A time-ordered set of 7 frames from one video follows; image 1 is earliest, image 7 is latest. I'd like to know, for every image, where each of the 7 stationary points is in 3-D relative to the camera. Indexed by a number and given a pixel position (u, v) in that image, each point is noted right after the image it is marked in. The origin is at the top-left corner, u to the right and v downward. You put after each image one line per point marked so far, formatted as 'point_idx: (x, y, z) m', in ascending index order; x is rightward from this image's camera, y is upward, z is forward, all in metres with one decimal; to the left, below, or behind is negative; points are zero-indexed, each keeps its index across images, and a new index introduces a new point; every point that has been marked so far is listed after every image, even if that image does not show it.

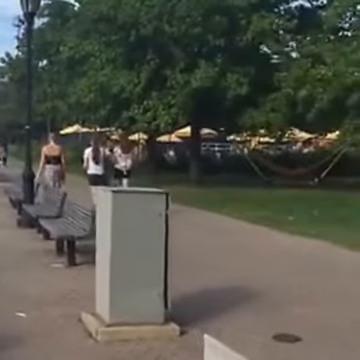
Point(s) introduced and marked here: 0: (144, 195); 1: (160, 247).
0: (-0.4, -0.2, +9.4) m
1: (-0.2, -0.8, +9.5) m
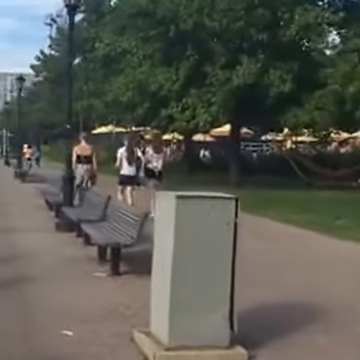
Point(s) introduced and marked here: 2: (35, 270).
0: (+0.3, -0.2, +8.3) m
1: (+0.5, -0.8, +8.4) m
2: (-2.5, -1.6, +13.6) m
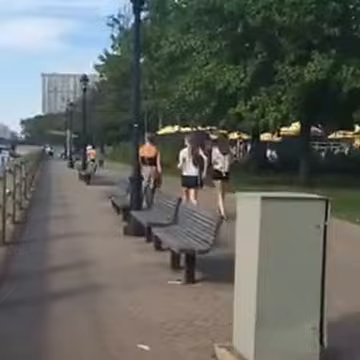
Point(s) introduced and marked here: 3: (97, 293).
0: (+1.1, -0.2, +7.6) m
1: (+1.3, -0.9, +7.6) m
2: (-1.3, -1.6, +13.1) m
3: (-1.2, -1.7, +11.9) m
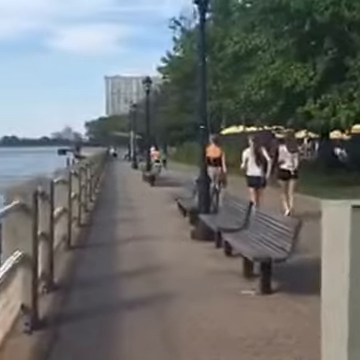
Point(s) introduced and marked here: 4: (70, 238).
0: (+1.9, -0.3, +6.8) m
1: (+2.1, -0.9, +6.8) m
2: (-0.1, -1.7, +12.4) m
3: (-0.2, -1.8, +11.2) m
4: (-2.5, -1.3, +18.0) m
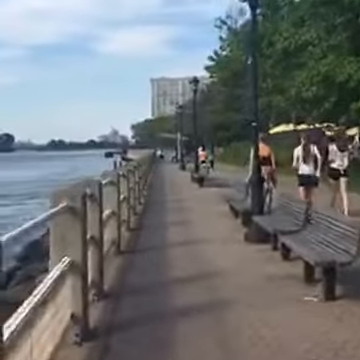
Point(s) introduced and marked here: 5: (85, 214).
0: (+2.3, -0.2, +6.0) m
1: (+2.6, -0.9, +6.0) m
2: (+0.8, -1.7, +11.7) m
3: (+0.6, -1.8, +10.6) m
4: (-1.3, -1.4, +17.4) m
5: (-1.2, -0.4, +9.8) m
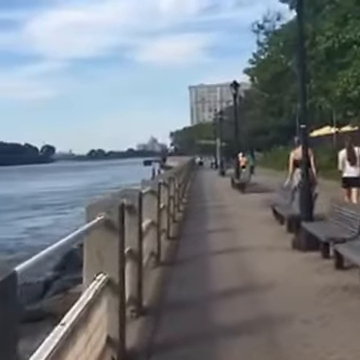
0: (+2.6, -0.2, +4.8) m
1: (+2.9, -0.8, +4.8) m
2: (+1.4, -1.7, +10.6) m
3: (+1.2, -1.8, +9.5) m
4: (-0.4, -1.5, +16.4) m
5: (-0.7, -0.5, +8.8) m
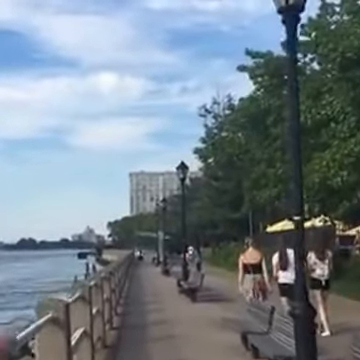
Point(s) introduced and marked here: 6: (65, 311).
0: (+2.6, -0.5, -1.9) m
1: (+2.9, -1.1, -2.0) m
2: (+0.9, -2.7, +3.5) m
3: (+0.8, -2.6, +2.4) m
4: (-1.3, -3.1, +9.2) m
5: (-1.0, -1.2, +1.7) m
6: (-1.6, -1.8, +10.5) m
